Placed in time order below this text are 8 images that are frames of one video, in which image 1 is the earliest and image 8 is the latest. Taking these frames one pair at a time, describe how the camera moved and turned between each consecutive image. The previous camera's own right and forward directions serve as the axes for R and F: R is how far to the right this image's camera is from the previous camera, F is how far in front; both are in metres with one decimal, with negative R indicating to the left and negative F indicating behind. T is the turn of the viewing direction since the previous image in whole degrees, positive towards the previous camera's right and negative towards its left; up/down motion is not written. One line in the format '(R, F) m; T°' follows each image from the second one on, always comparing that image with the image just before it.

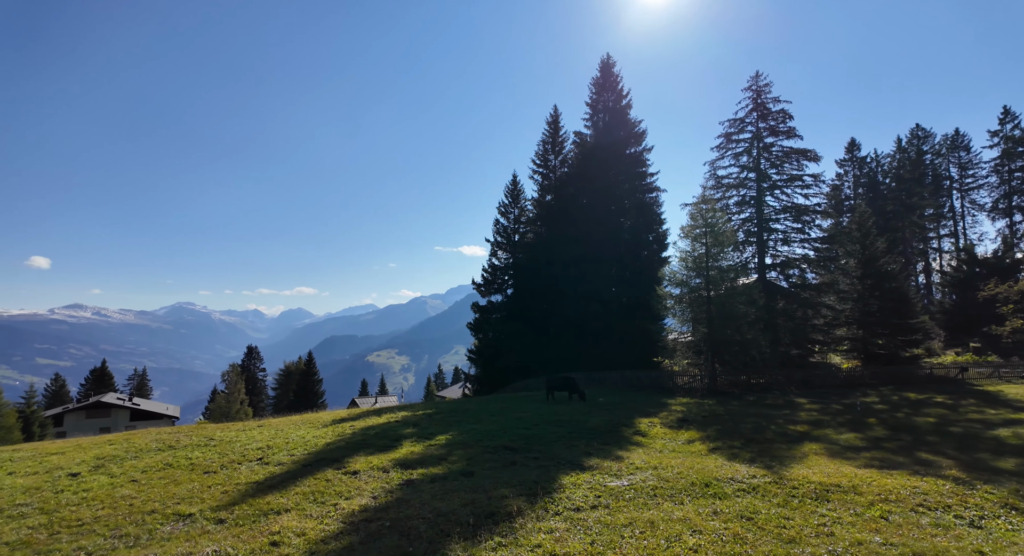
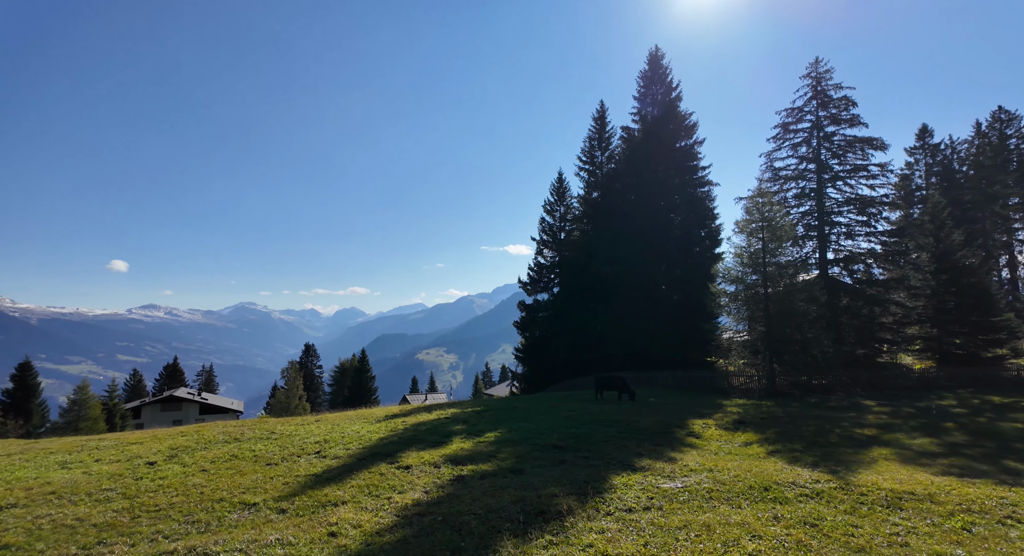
(-0.1, +0.2) m; -4°
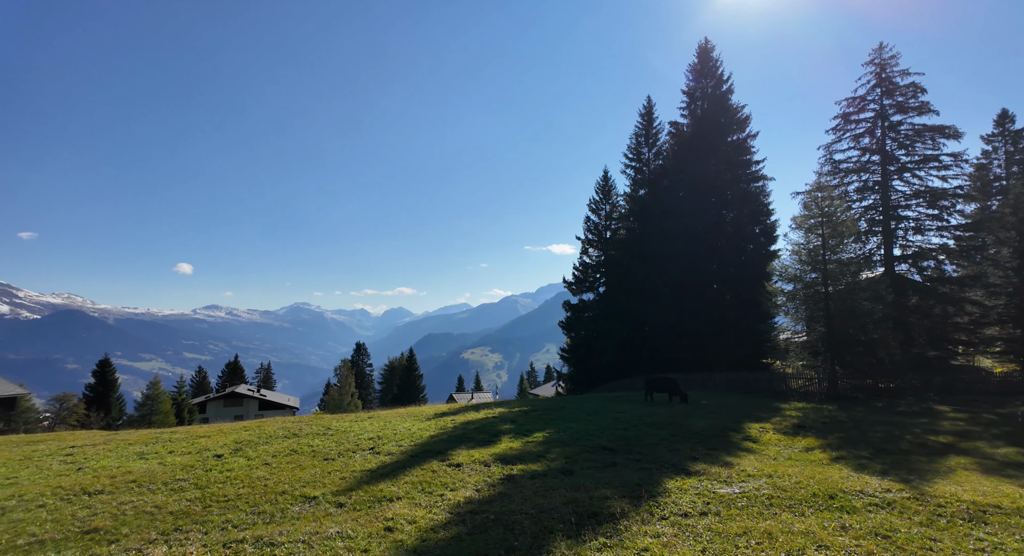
(-0.2, +0.1) m; -4°
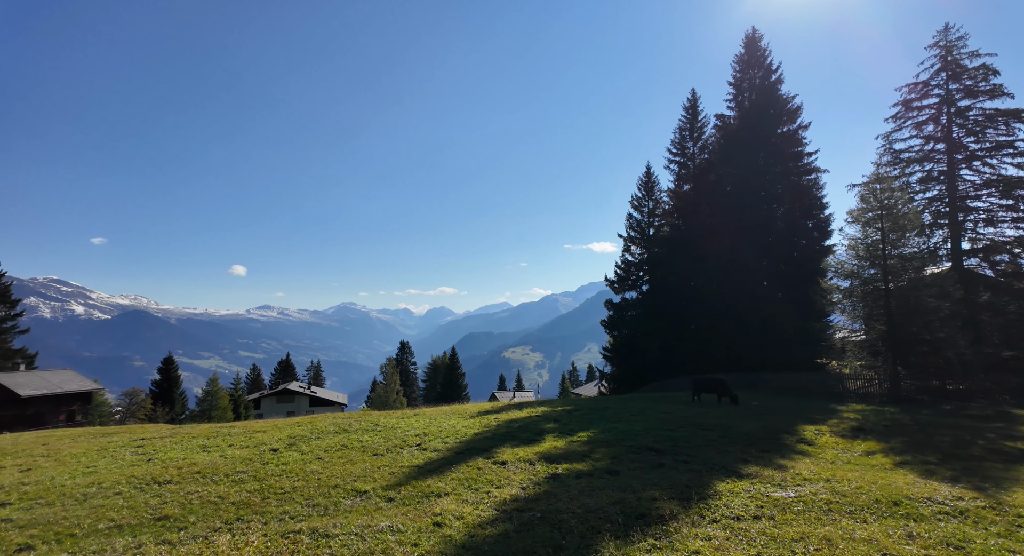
(-0.2, +0.1) m; -4°
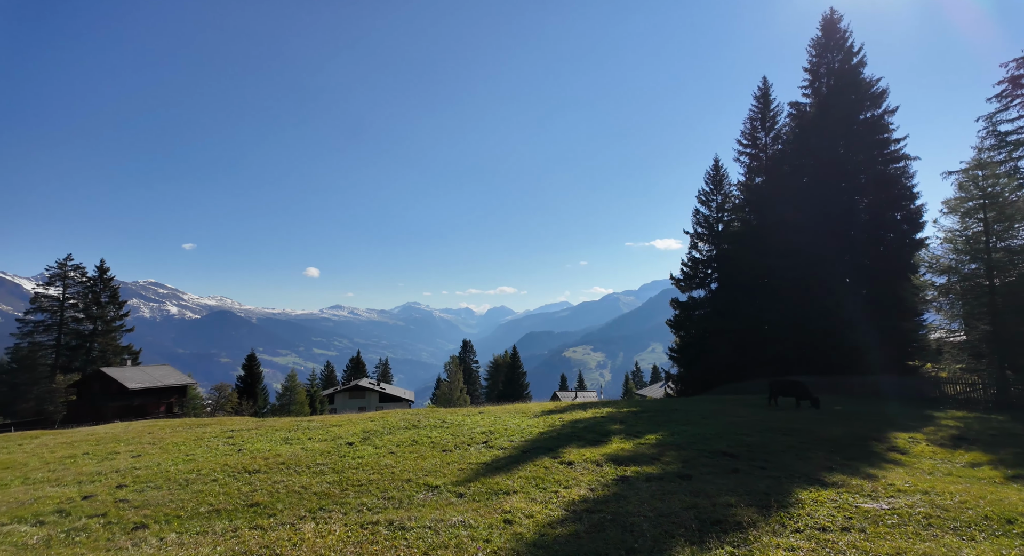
(-0.4, +0.1) m; -6°
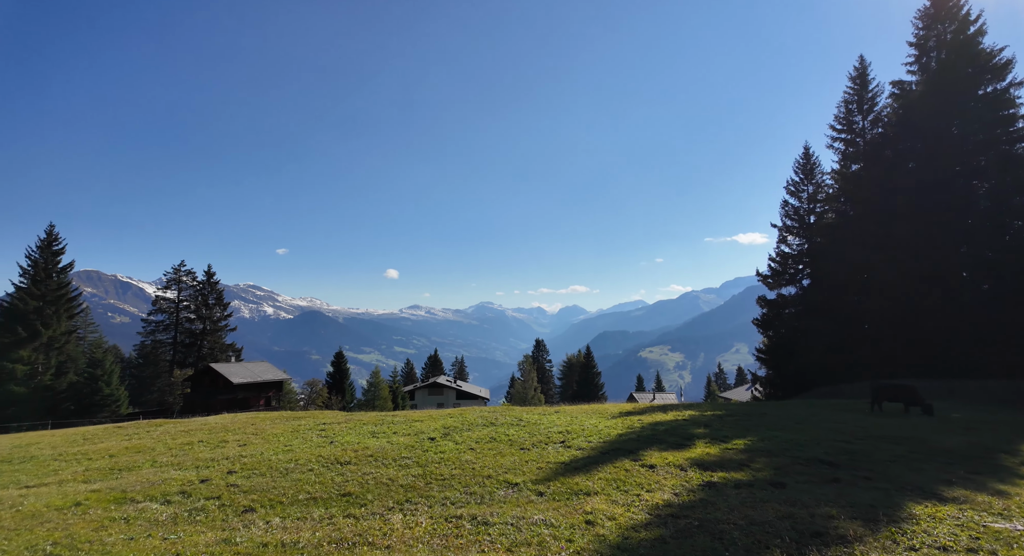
(-0.4, +0.5) m; -7°
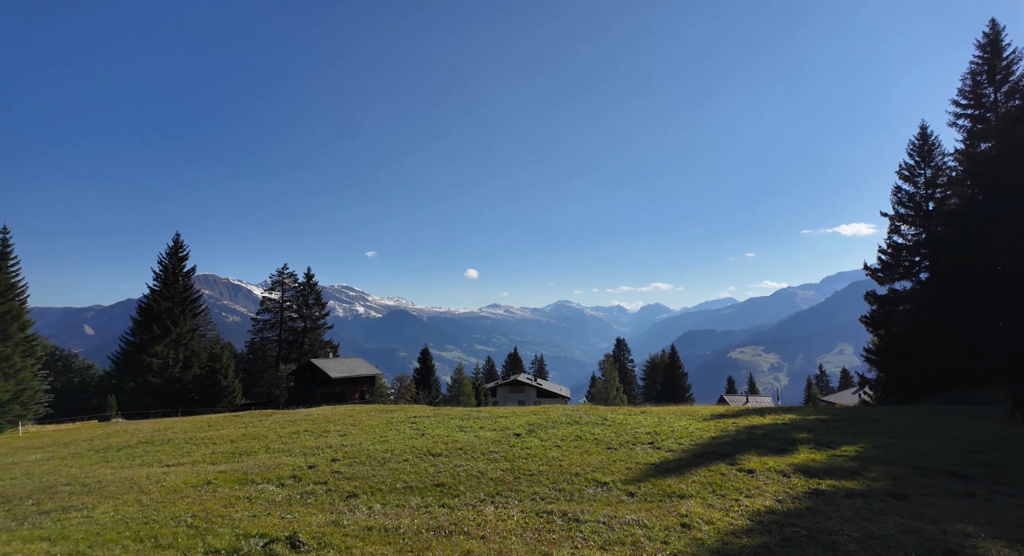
(-0.6, +0.2) m; -8°
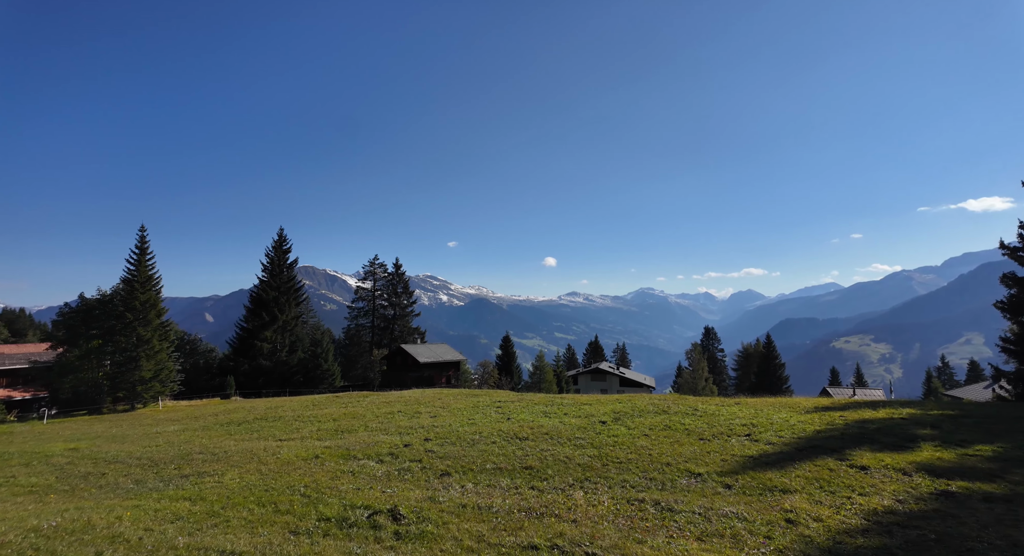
(-0.4, +0.8) m; -8°
